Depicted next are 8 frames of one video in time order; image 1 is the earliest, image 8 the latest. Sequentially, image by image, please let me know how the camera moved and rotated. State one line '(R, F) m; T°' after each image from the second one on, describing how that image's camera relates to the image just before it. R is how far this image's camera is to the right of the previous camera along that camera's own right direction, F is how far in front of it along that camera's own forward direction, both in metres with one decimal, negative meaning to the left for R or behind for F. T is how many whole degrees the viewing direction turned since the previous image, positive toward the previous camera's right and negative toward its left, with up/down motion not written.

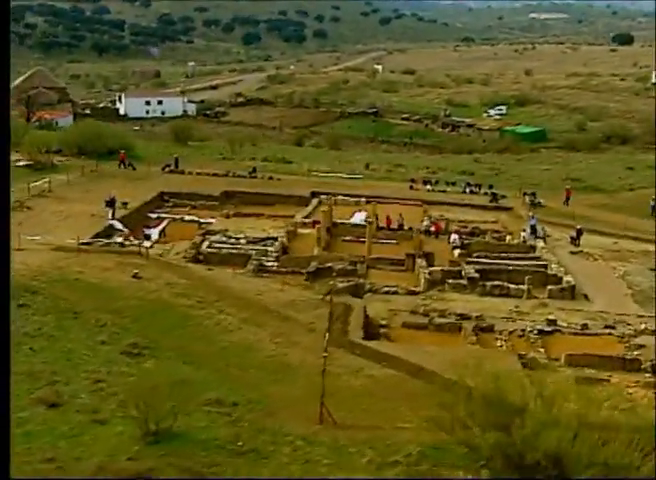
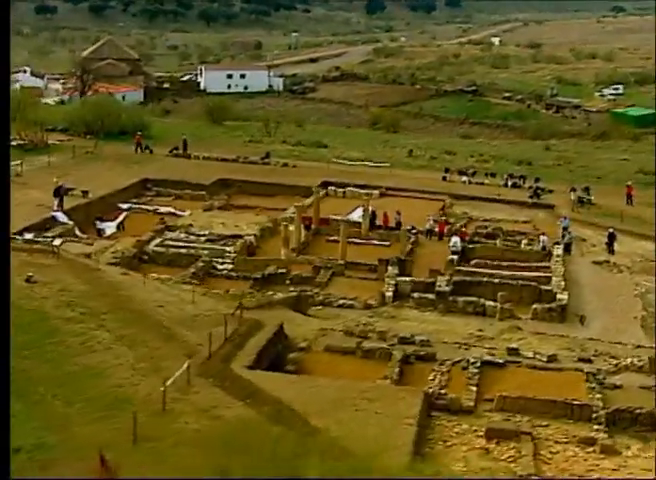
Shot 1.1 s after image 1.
(+2.8, +3.4) m; -6°
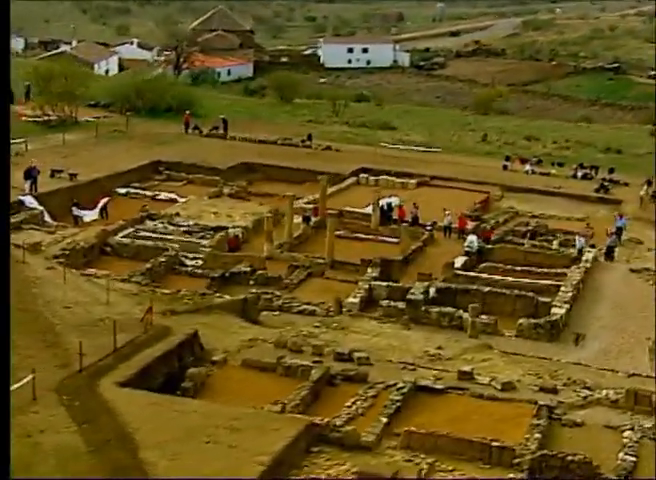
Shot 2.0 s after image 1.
(+2.7, +2.6) m; -7°
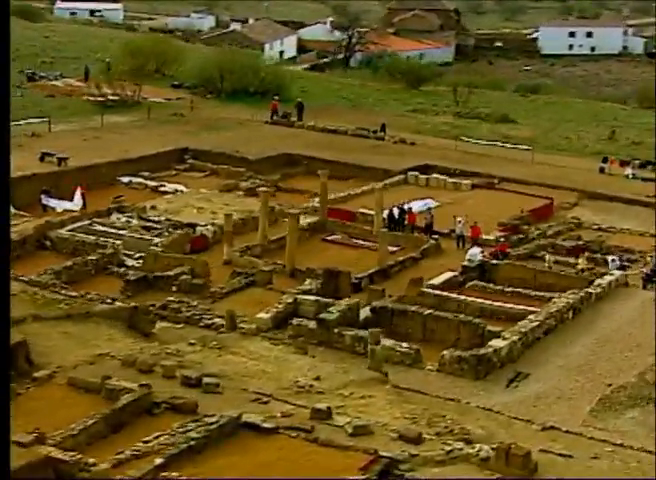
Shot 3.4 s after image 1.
(+4.1, +2.7) m; -11°
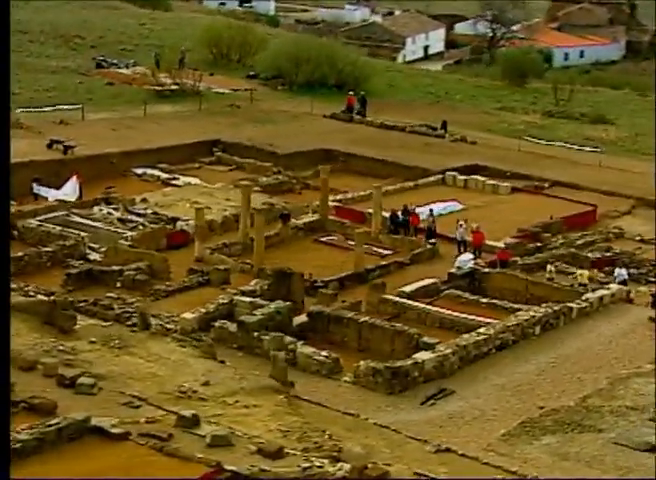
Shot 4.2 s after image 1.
(+3.0, +1.0) m; -8°
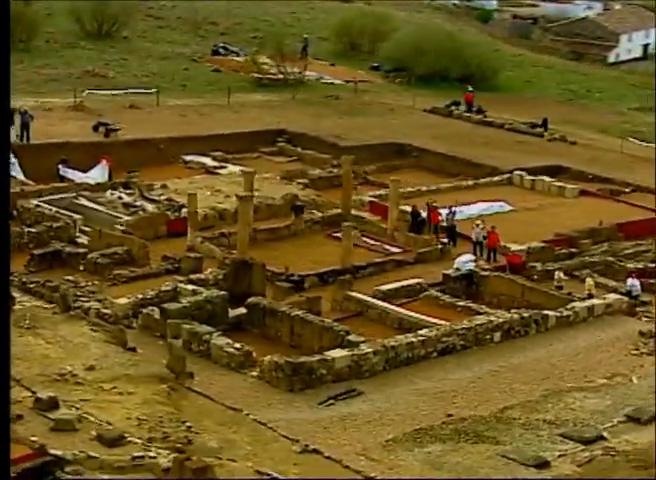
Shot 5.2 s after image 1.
(+3.7, +0.5) m; -11°
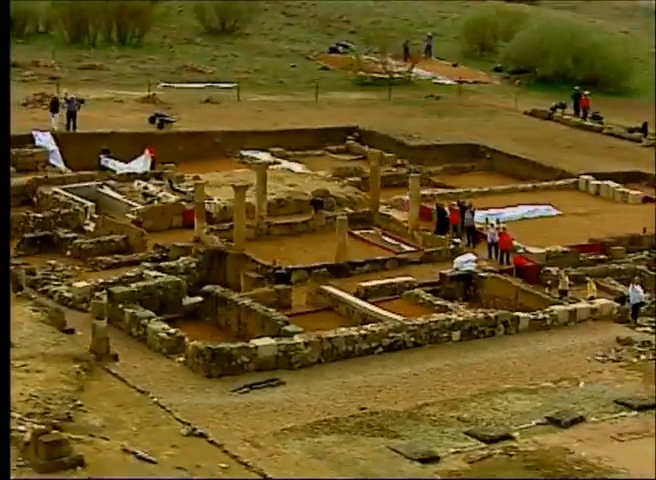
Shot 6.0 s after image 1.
(+3.6, 0.0) m; -11°
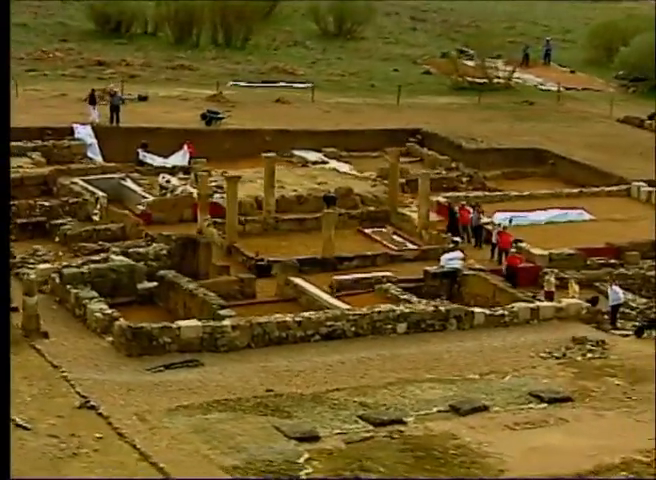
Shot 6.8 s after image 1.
(+3.9, -0.1) m; -11°
